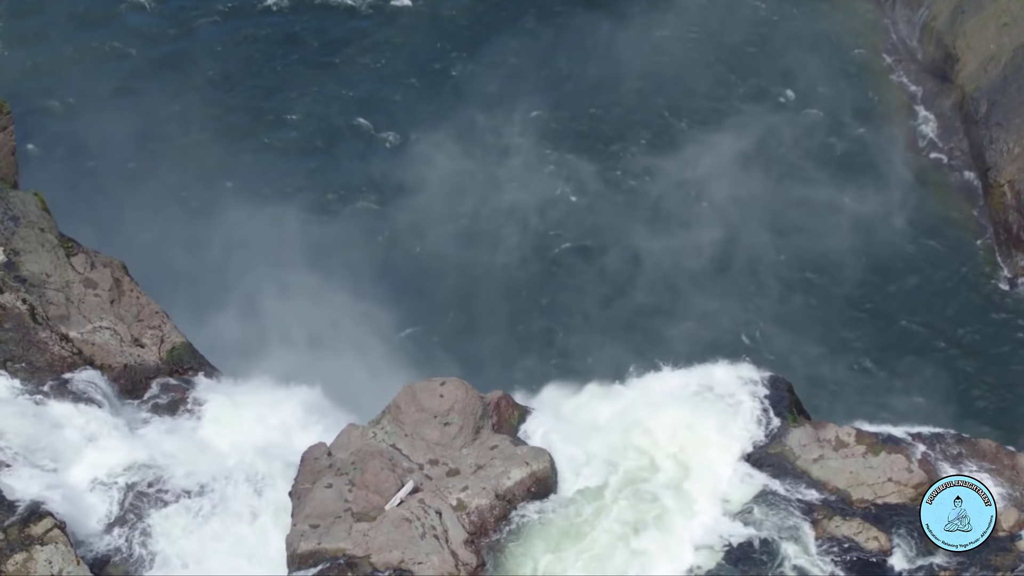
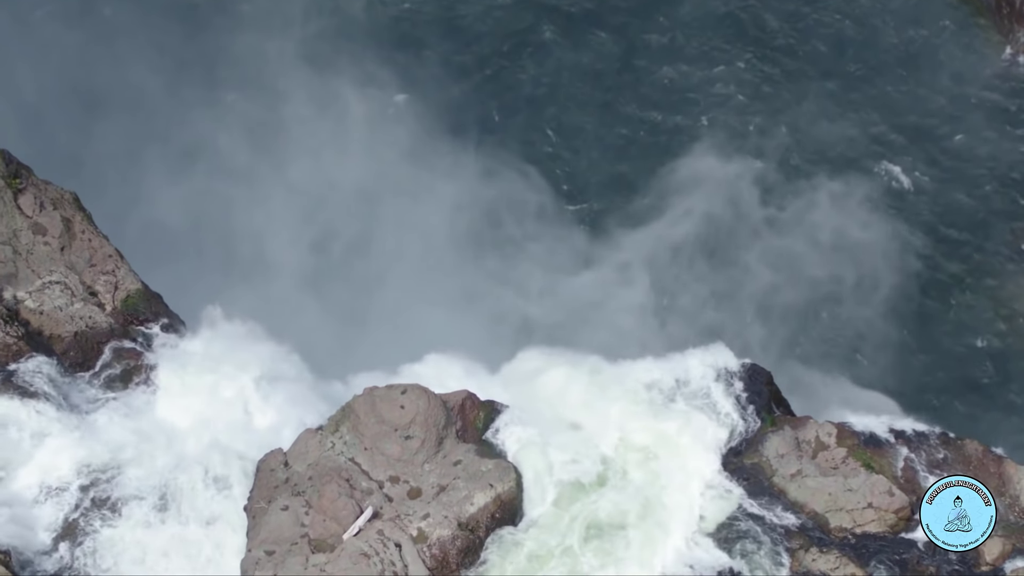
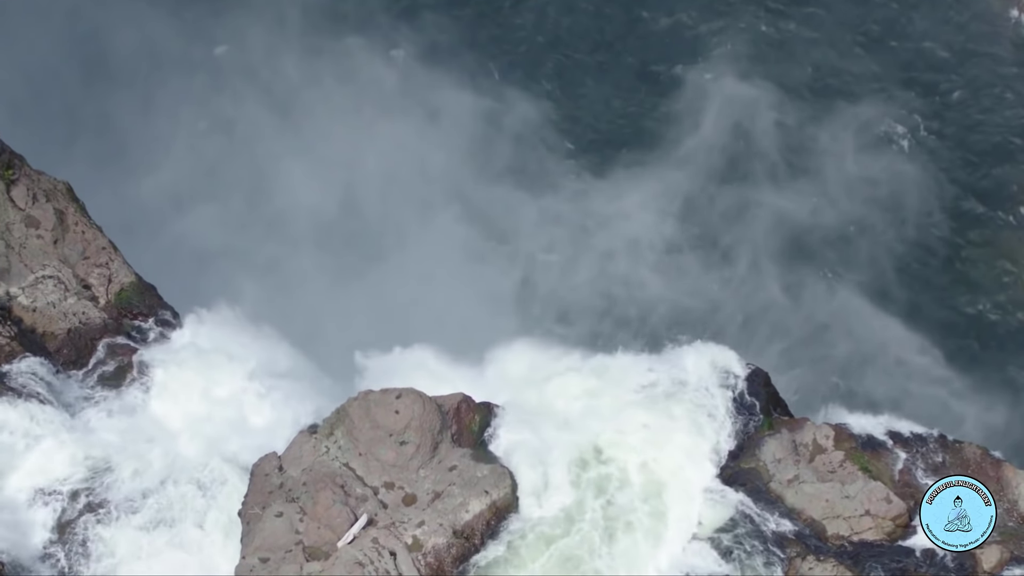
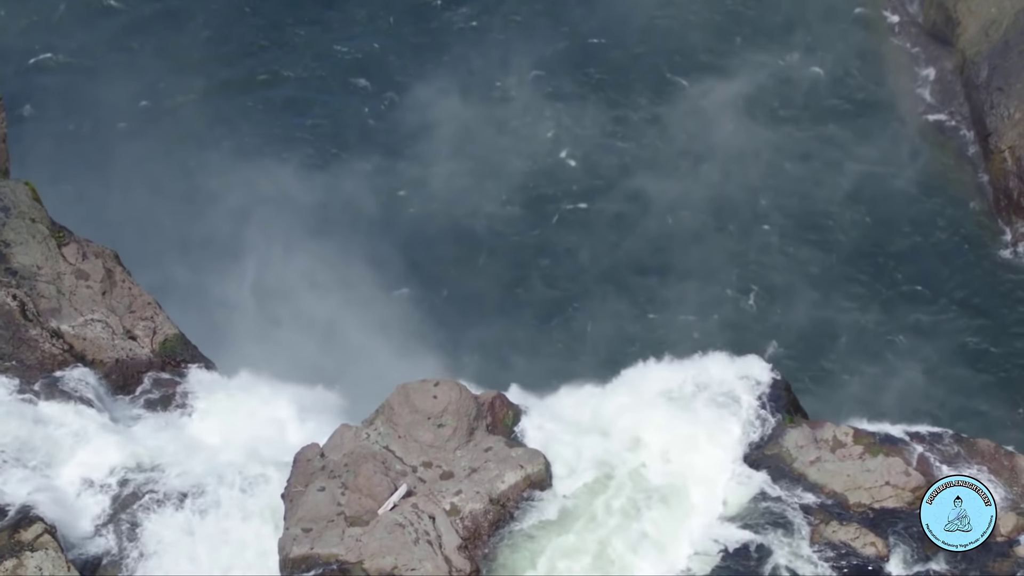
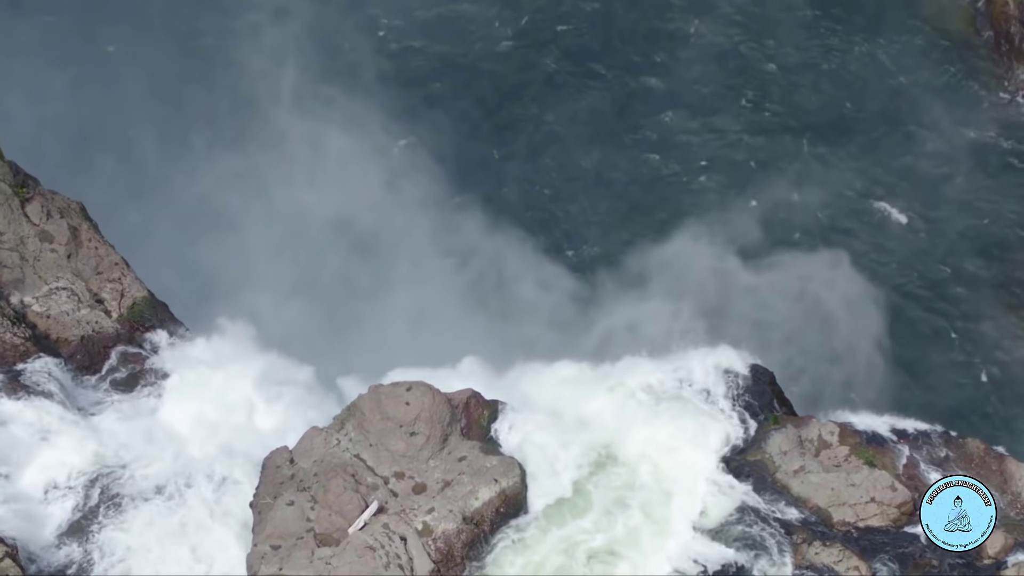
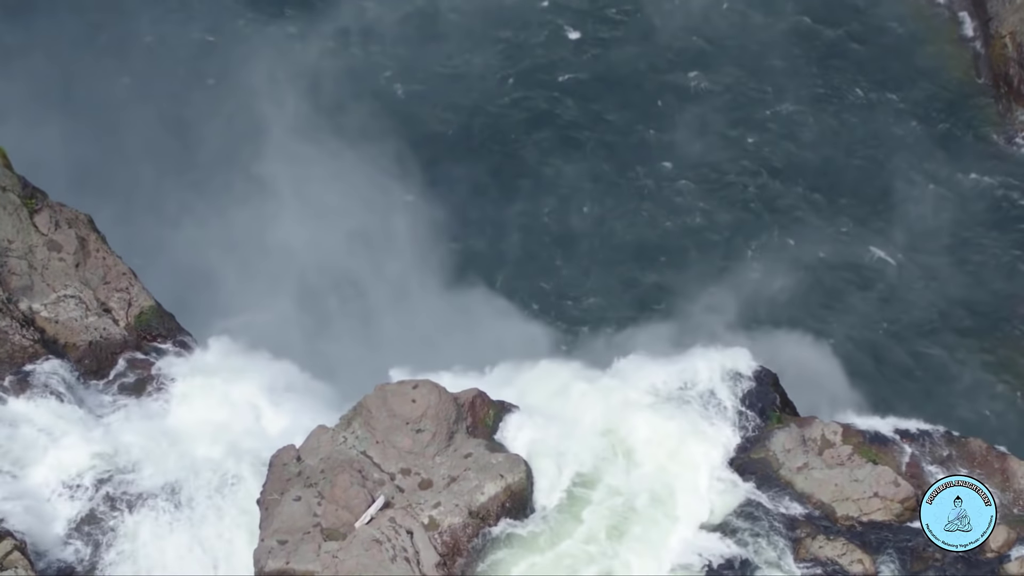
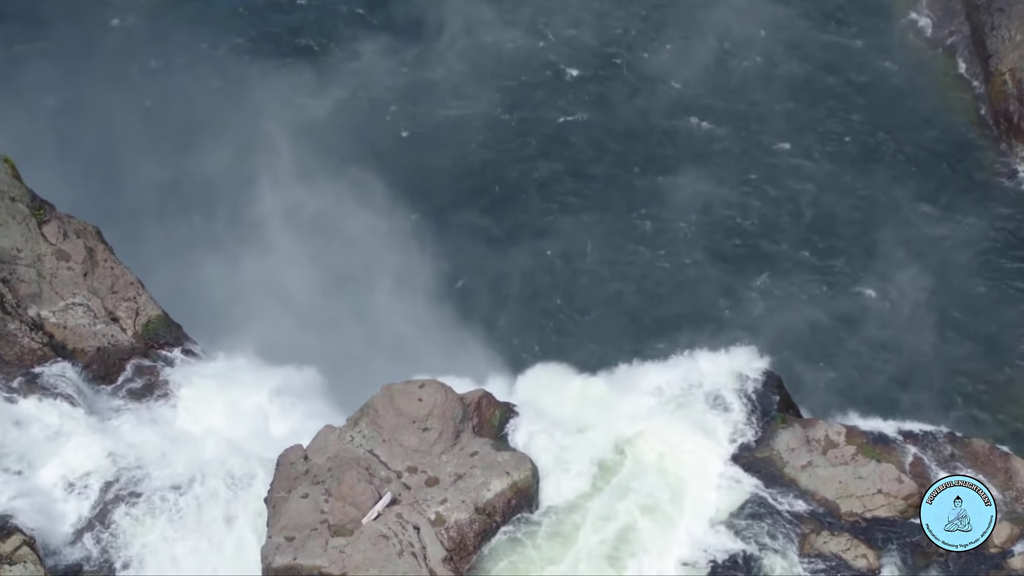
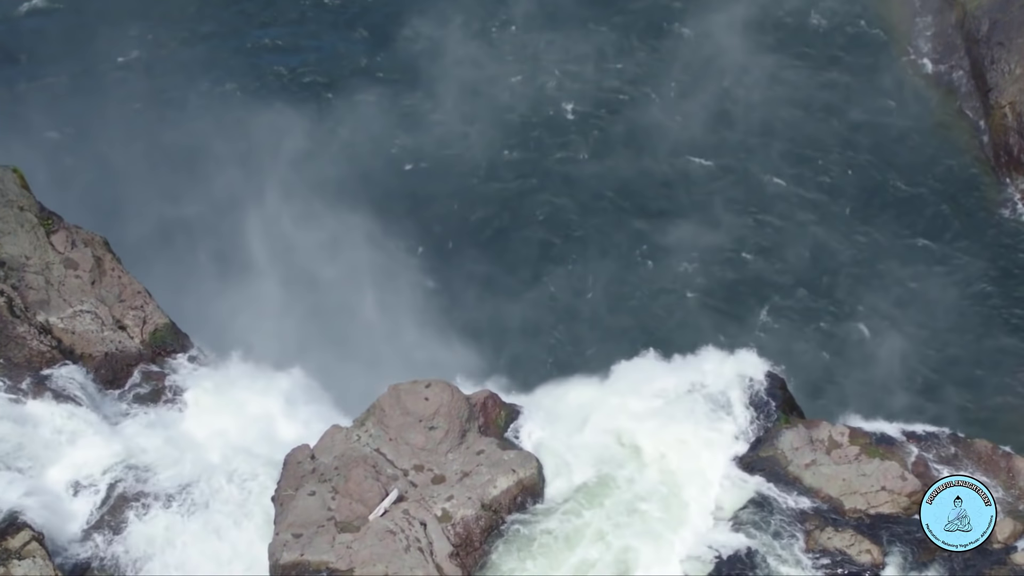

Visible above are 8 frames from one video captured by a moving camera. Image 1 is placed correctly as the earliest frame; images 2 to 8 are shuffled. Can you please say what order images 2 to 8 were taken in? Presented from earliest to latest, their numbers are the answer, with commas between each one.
4, 8, 7, 6, 5, 2, 3
